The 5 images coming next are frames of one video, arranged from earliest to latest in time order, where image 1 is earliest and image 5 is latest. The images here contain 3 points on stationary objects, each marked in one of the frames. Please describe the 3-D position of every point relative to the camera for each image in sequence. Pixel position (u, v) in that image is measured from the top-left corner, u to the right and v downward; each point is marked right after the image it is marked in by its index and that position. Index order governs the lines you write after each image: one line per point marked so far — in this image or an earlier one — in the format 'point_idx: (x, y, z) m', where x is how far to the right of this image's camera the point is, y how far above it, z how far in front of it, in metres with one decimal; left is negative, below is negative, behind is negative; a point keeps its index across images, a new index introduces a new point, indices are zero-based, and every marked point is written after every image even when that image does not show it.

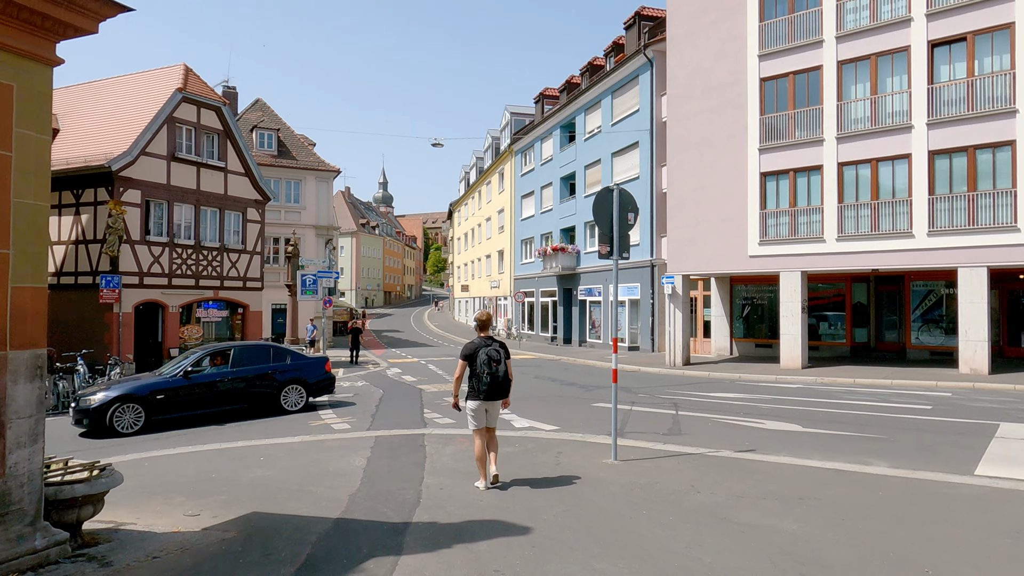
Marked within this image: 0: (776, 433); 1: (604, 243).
0: (+3.6, -2.0, +9.0) m
1: (+1.1, +0.5, +7.6) m
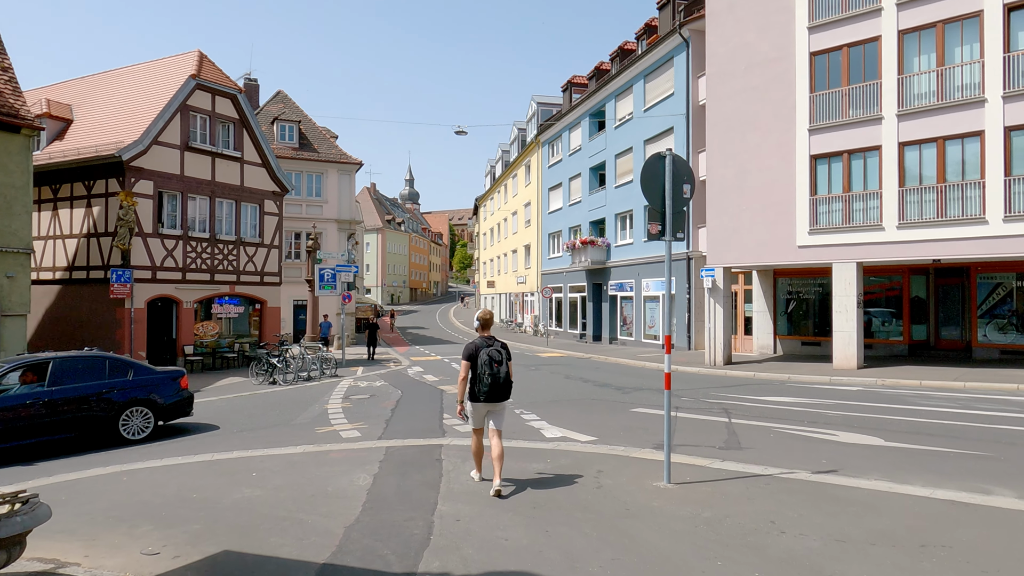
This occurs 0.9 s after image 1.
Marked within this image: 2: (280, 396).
0: (+3.9, -1.8, +7.6) m
1: (+1.4, +0.6, +6.3) m
2: (-5.4, -2.5, +15.5) m
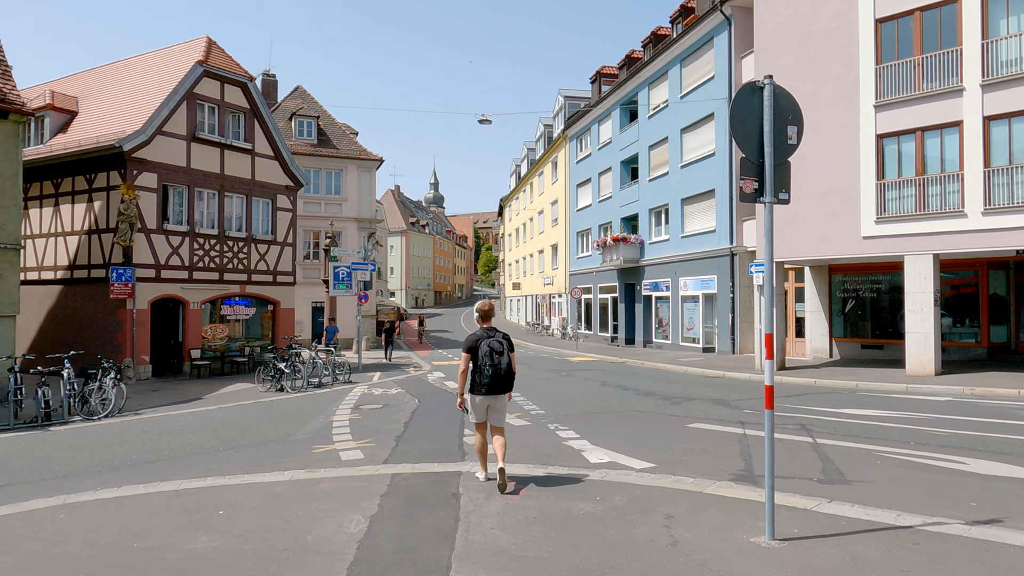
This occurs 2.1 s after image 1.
0: (+4.3, -1.7, +5.7) m
1: (+1.6, +0.8, +4.6) m
2: (-4.8, -2.5, +14.0) m
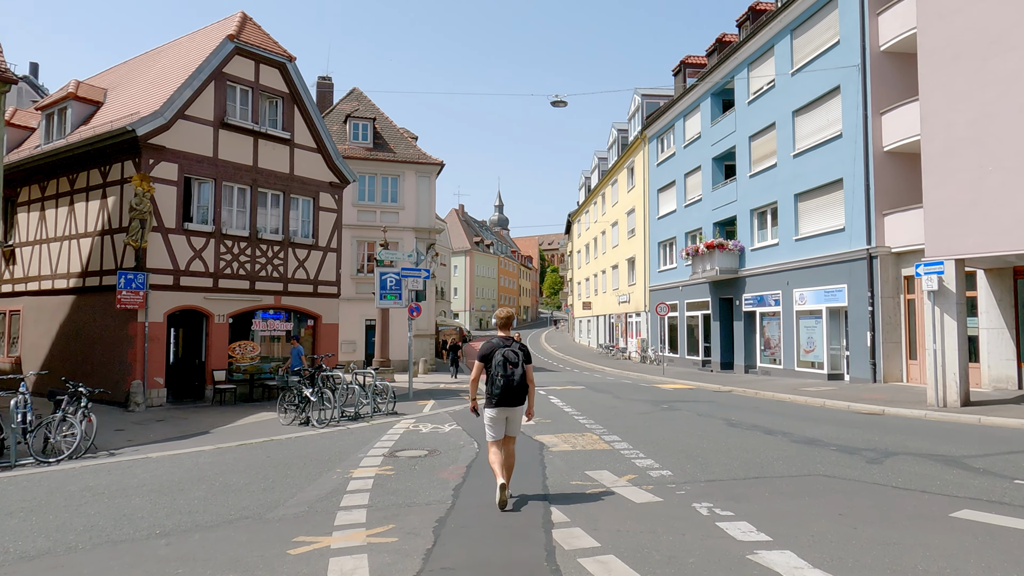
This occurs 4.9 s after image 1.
0: (+4.9, -1.4, +1.5) m
1: (+2.2, +1.1, +0.7) m
2: (-3.3, -2.5, +10.5) m
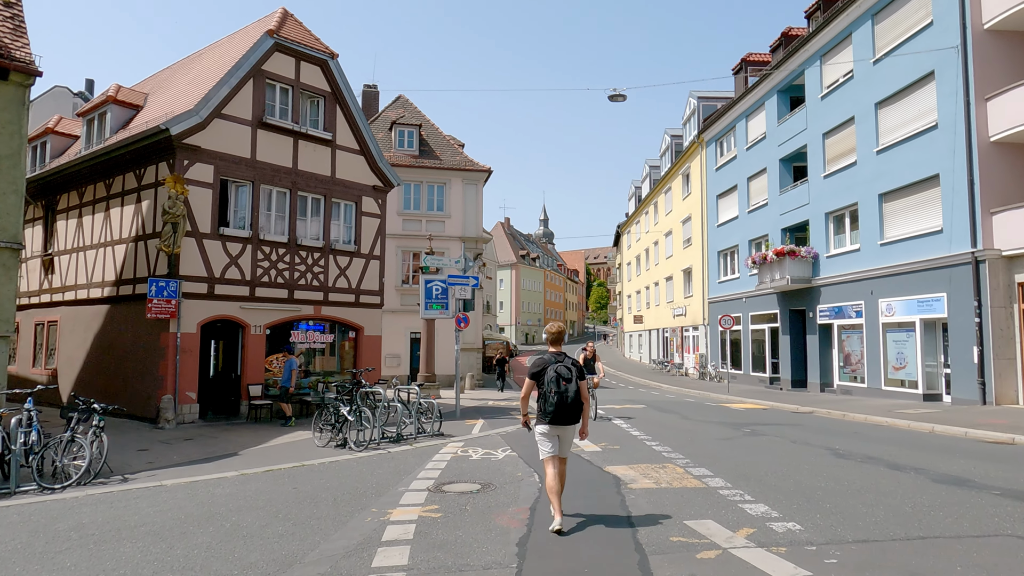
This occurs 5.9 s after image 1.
0: (+5.2, -1.2, -0.4) m
1: (+2.4, +1.3, -0.9) m
2: (-2.4, -2.6, +9.1) m
